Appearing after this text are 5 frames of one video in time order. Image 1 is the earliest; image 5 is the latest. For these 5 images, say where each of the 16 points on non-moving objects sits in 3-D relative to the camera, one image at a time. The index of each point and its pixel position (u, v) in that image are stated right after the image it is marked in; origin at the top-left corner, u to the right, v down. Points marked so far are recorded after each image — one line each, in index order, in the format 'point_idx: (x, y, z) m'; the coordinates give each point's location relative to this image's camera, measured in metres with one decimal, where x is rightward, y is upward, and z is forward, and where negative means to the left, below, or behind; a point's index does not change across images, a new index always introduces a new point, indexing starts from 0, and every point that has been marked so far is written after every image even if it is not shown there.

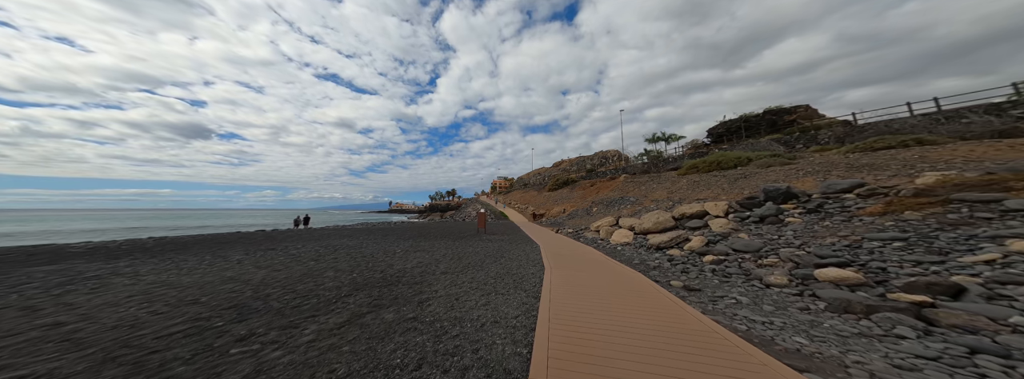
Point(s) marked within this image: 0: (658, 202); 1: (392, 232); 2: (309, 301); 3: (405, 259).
0: (+12.1, -1.1, +19.2) m
1: (-8.8, -3.1, +16.9) m
2: (-3.1, -1.7, +3.5) m
3: (-3.4, -2.2, +7.2) m
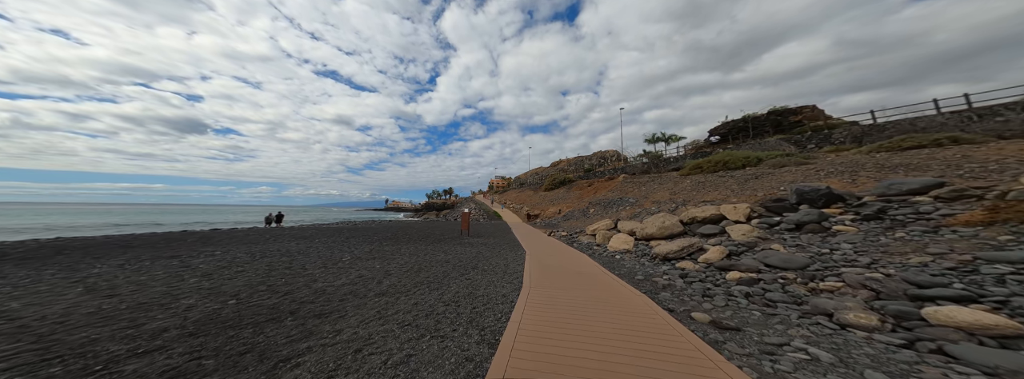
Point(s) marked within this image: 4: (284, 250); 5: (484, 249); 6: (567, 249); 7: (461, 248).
0: (+11.3, -1.1, +17.6) m
1: (-9.6, -2.9, +15.2) m
2: (-3.8, -1.5, +1.8) m
3: (-4.1, -2.0, +5.6) m
4: (-7.4, -2.0, +7.4) m
5: (-1.3, -2.8, +10.7) m
6: (+2.8, -3.1, +11.7) m
7: (-2.4, -2.8, +10.8) m
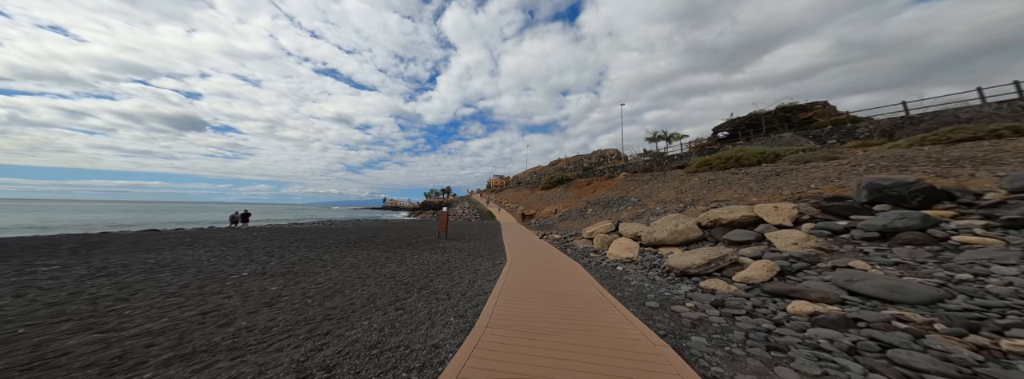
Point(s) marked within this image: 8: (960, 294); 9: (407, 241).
0: (+10.5, -1.0, +15.7) m
1: (-10.4, -2.6, +13.3) m
2: (-4.6, -1.2, -0.1) m
3: (-4.9, -1.7, +3.7) m
4: (-8.2, -1.7, +5.5) m
5: (-2.1, -2.6, +8.8) m
6: (+2.0, -2.9, +9.7) m
7: (-3.2, -2.5, +8.9) m
8: (+5.7, -1.3, +2.9) m
9: (-5.5, -2.7, +12.0) m
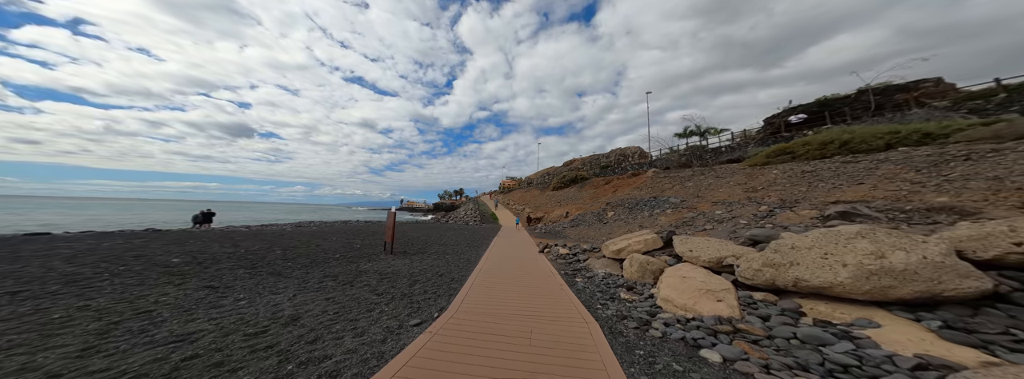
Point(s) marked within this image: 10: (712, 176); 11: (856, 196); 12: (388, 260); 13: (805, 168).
0: (+9.9, -0.8, +10.4) m
1: (-11.1, -2.0, +9.2) m
2: (-6.1, -0.5, -4.5) m
3: (-6.2, -1.1, -0.7) m
4: (-9.4, -1.0, +1.3) m
5: (-3.1, -2.0, +4.2) m
6: (+1.0, -2.5, +4.9) m
7: (-4.2, -2.0, +4.4) m
8: (+4.3, -0.8, -2.1) m
9: (-6.3, -2.1, +7.7) m
10: (+13.1, +0.9, +15.0) m
11: (+11.6, 0.0, +7.8) m
12: (-4.3, -2.3, +7.7) m
13: (+13.7, +1.1, +10.8) m
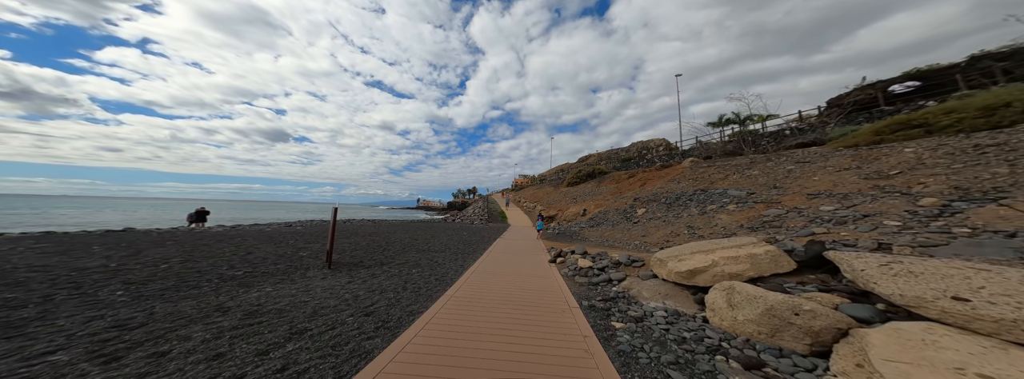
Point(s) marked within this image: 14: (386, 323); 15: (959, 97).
0: (+9.9, -0.3, +6.7) m
1: (-11.2, -1.5, +6.8) m
2: (-6.9, -0.1, -7.2) m
3: (-6.8, -0.6, -3.4) m
4: (-9.9, -0.6, -1.2) m
5: (-3.5, -1.6, +1.3) m
6: (+0.7, -2.0, +1.8) m
7: (-4.6, -1.5, +1.5) m
8: (+3.6, -0.4, -5.4) m
9: (-6.4, -1.7, +4.9) m
10: (+13.3, +1.4, +11.1) m
11: (+11.4, +0.5, +4.0) m
12: (-4.4, -1.8, +4.9) m
13: (+13.7, +1.5, +6.9) m
14: (-1.8, -1.9, +3.5) m
15: (+18.9, +4.1, +9.9) m
